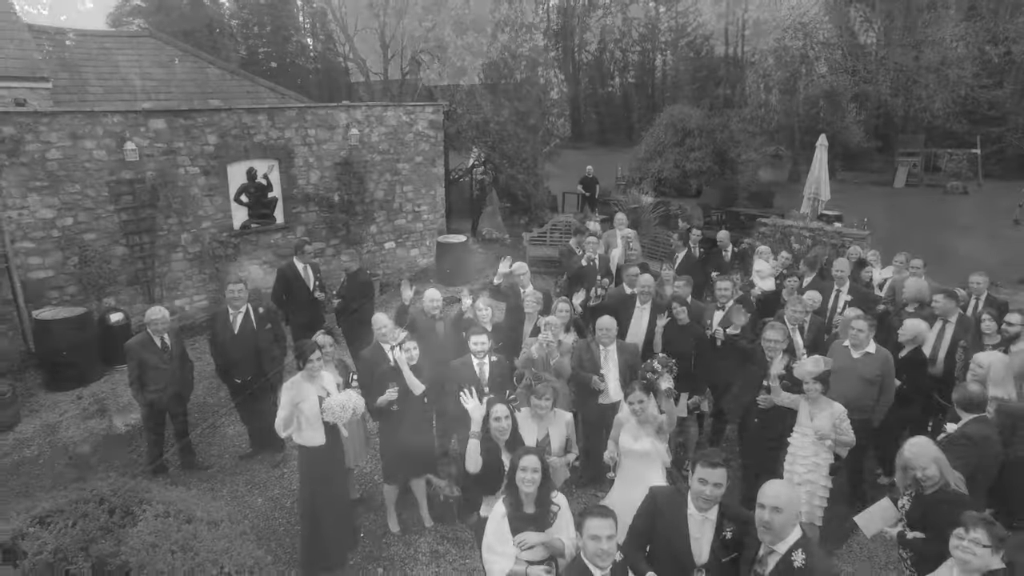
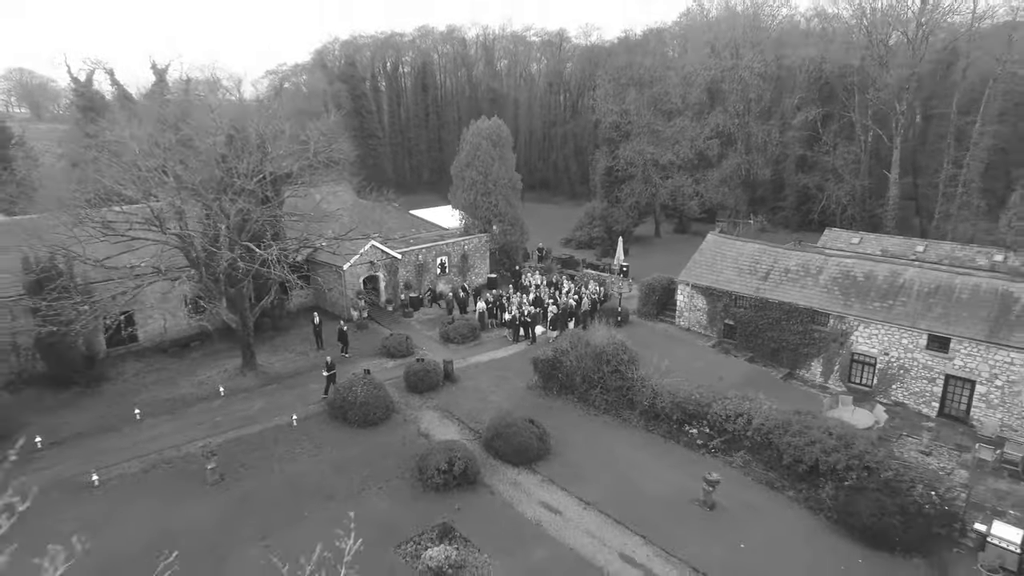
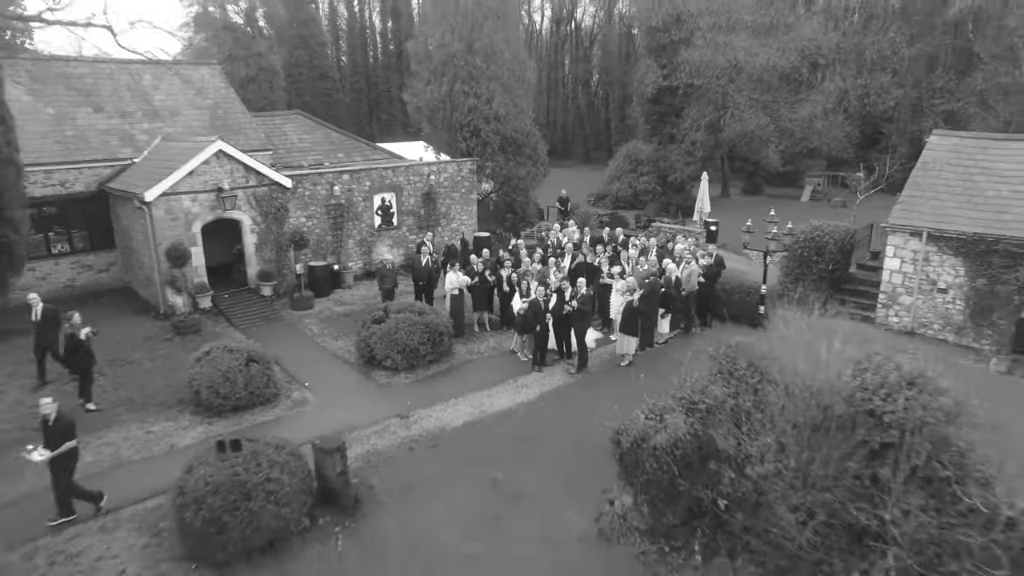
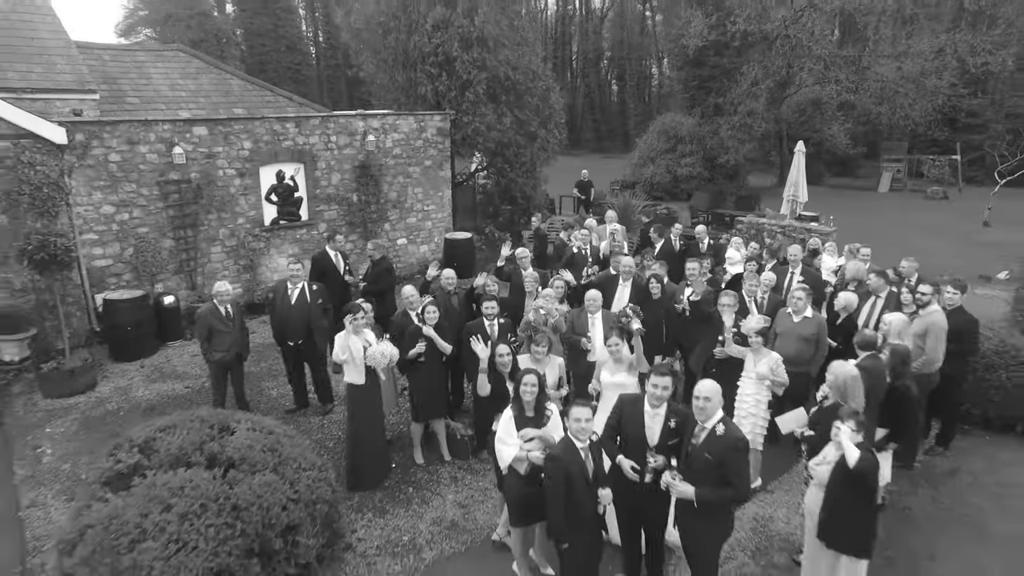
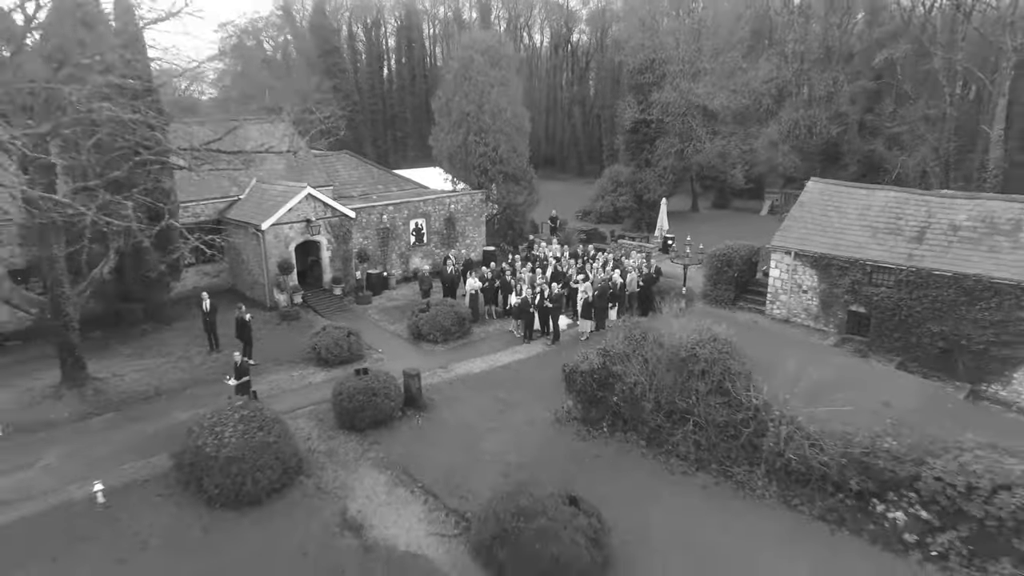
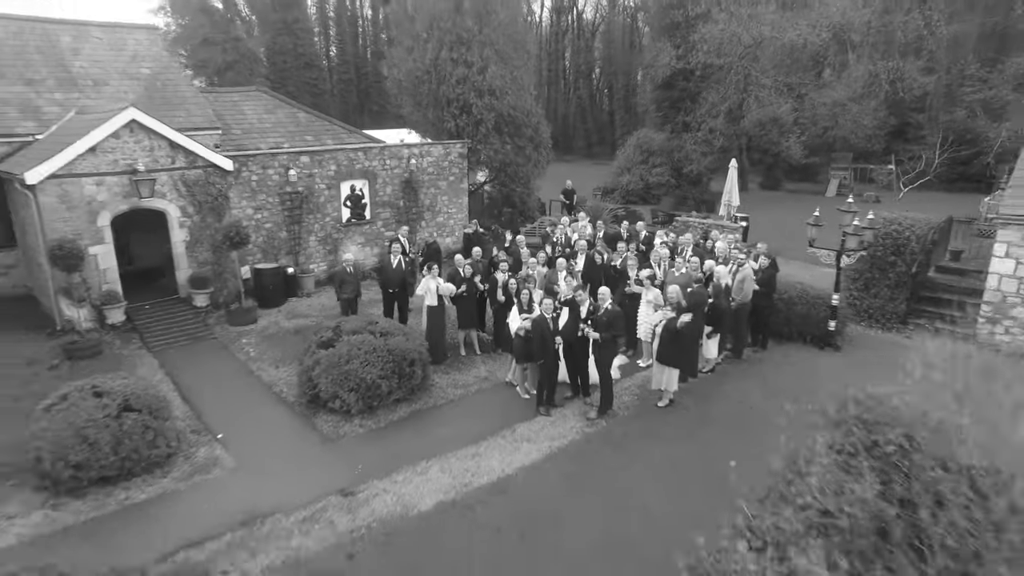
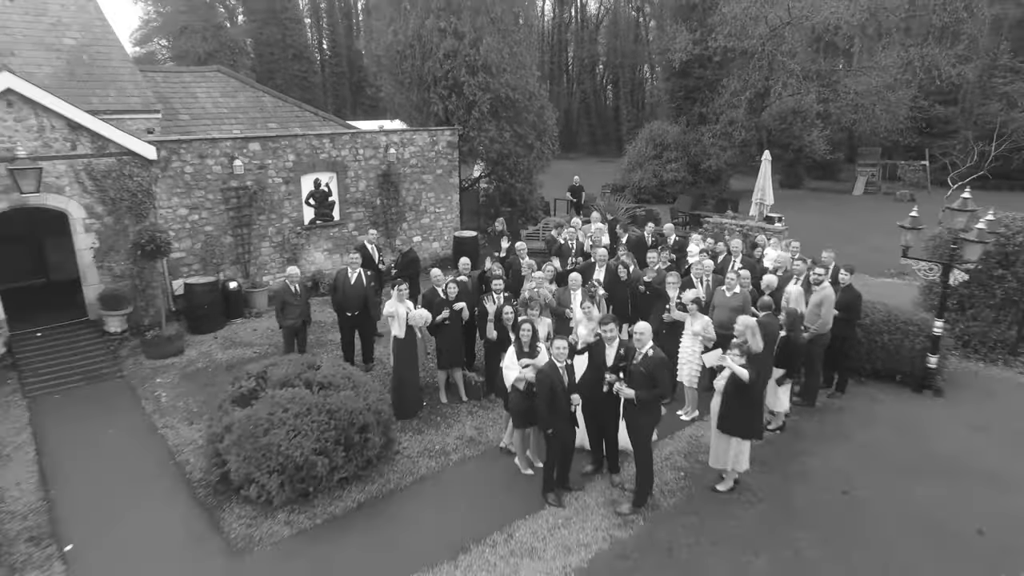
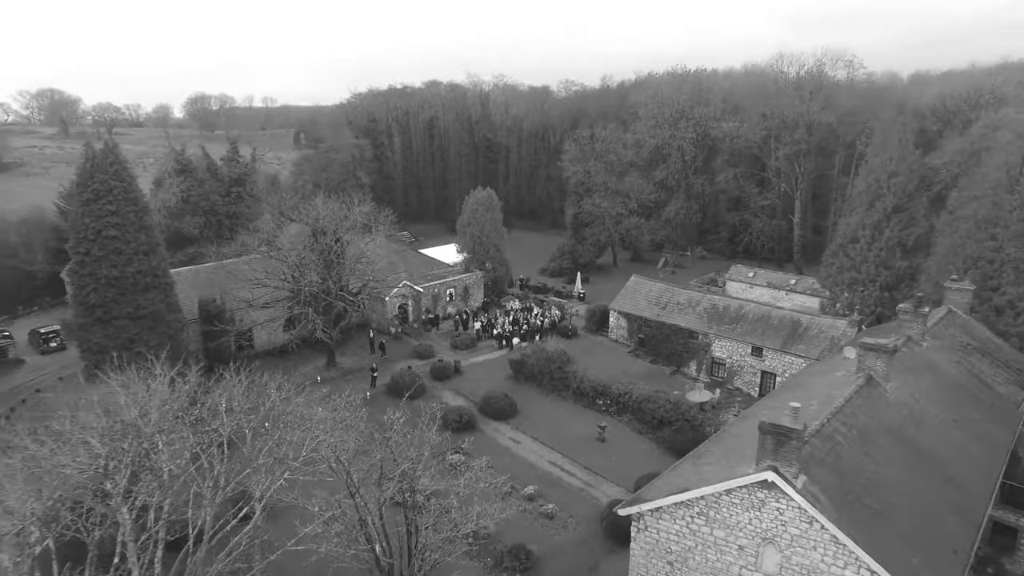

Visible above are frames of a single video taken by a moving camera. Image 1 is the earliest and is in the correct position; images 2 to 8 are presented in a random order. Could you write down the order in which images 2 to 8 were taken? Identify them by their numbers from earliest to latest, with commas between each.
4, 7, 6, 3, 5, 2, 8
